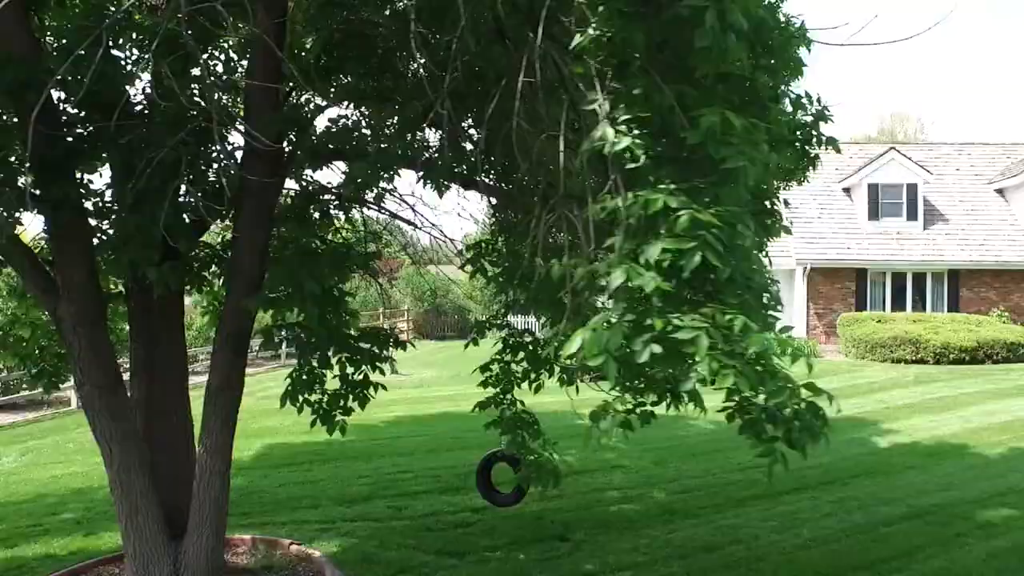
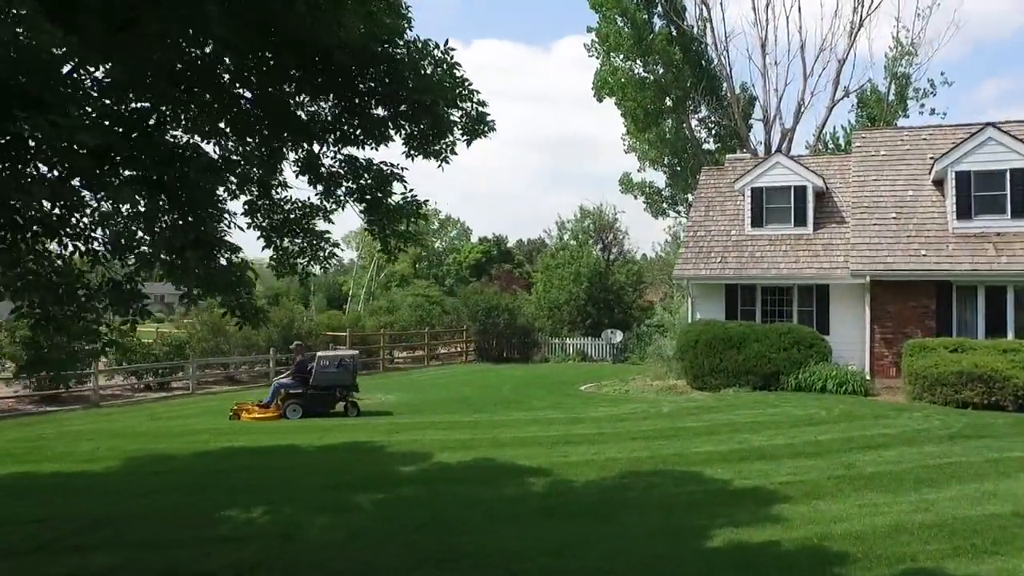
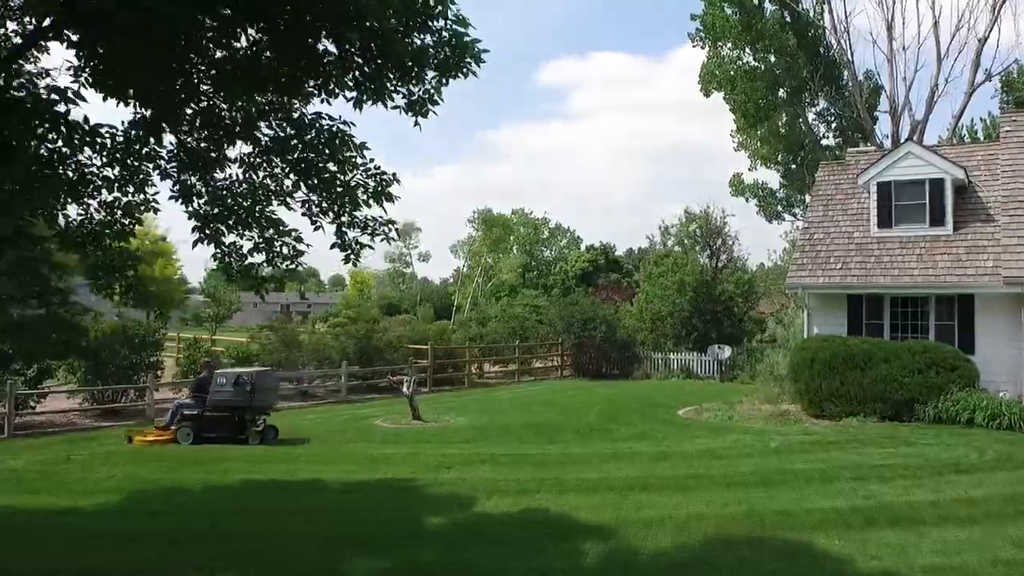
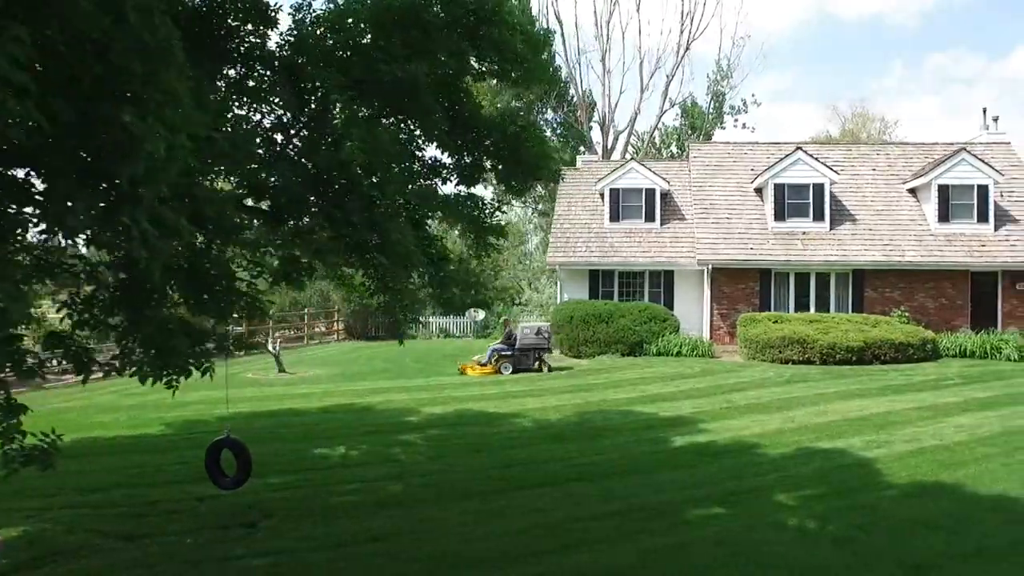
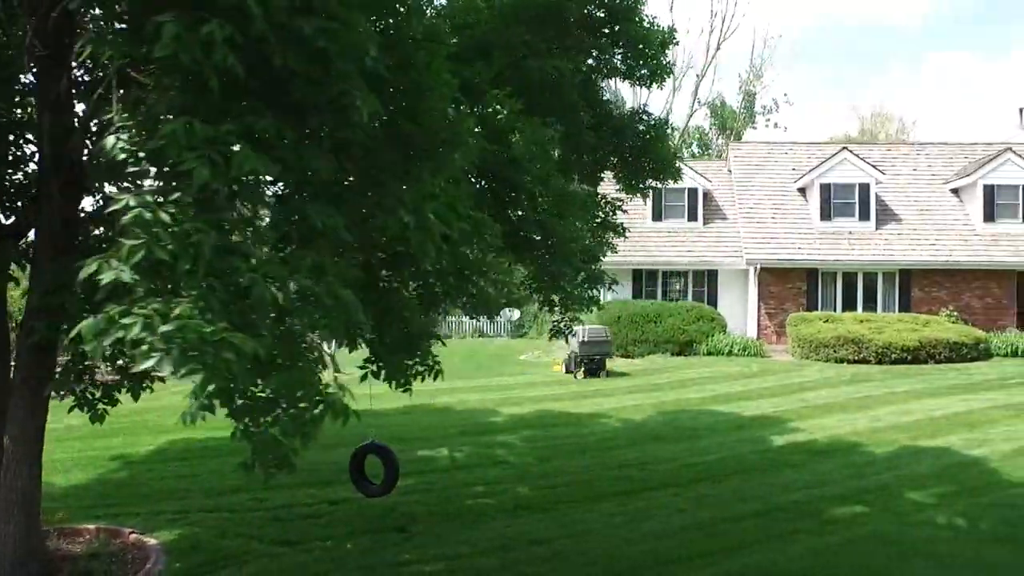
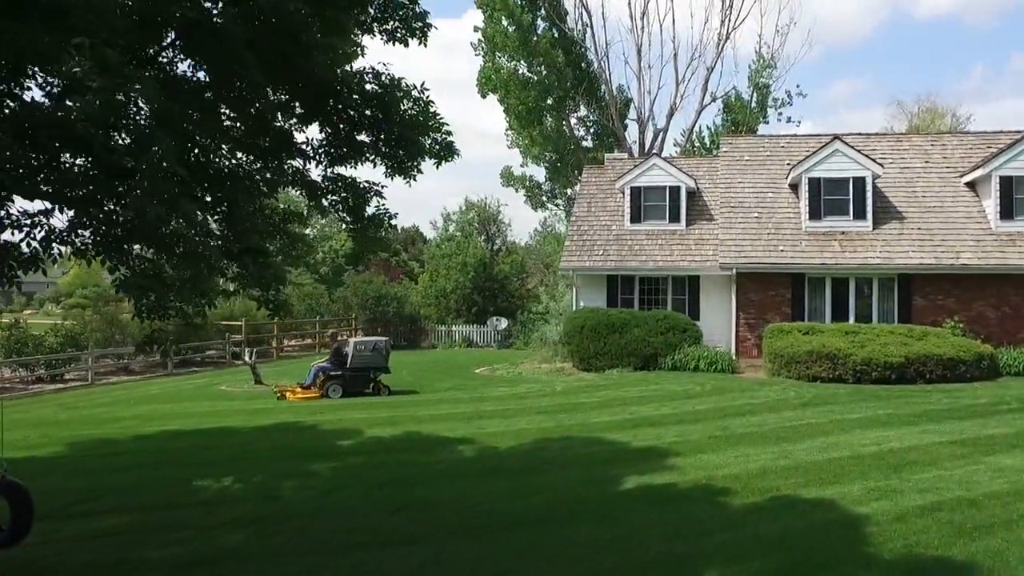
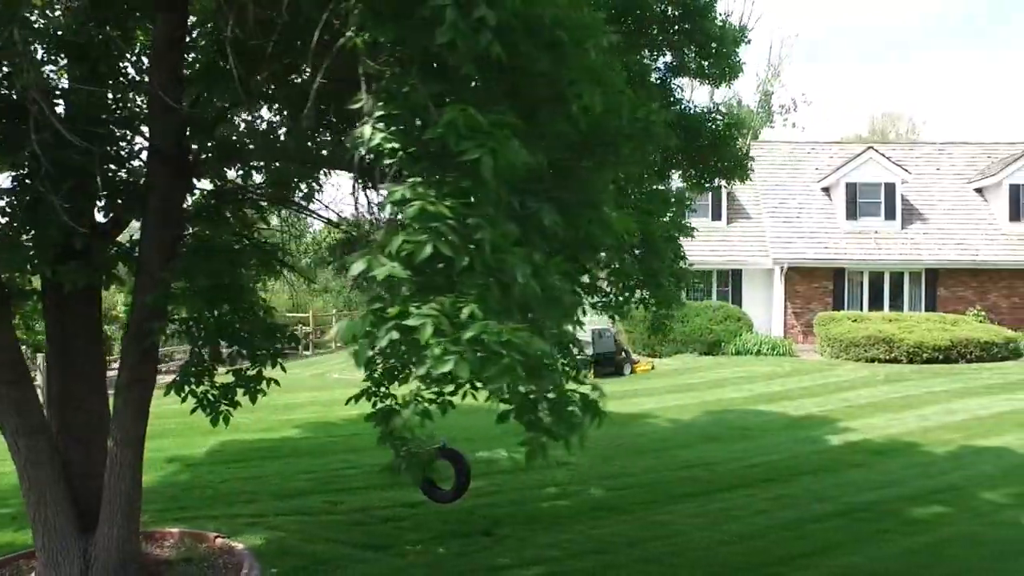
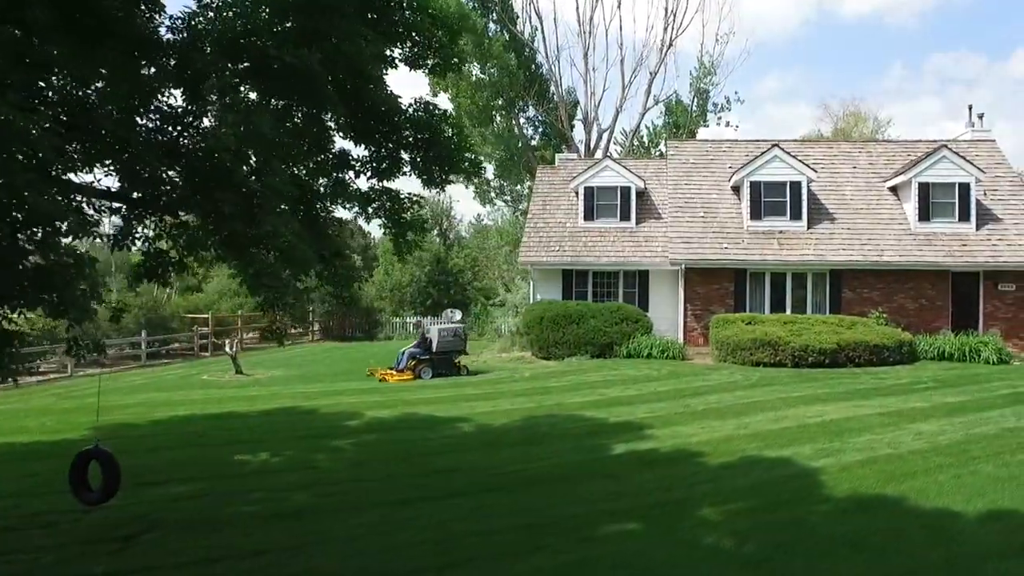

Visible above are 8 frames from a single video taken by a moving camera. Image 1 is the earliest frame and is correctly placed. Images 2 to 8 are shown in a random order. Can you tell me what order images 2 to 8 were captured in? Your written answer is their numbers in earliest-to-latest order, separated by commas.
7, 5, 4, 8, 6, 2, 3
